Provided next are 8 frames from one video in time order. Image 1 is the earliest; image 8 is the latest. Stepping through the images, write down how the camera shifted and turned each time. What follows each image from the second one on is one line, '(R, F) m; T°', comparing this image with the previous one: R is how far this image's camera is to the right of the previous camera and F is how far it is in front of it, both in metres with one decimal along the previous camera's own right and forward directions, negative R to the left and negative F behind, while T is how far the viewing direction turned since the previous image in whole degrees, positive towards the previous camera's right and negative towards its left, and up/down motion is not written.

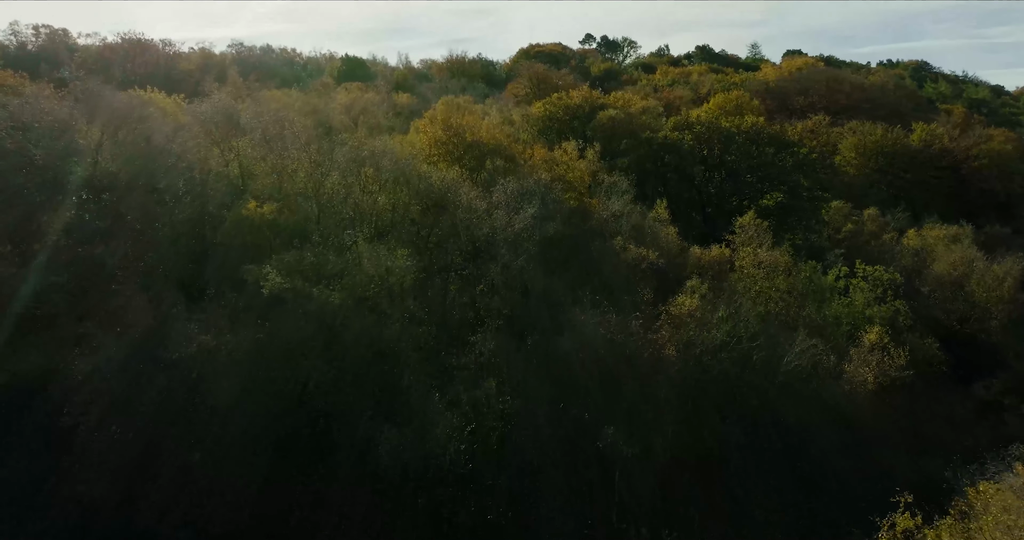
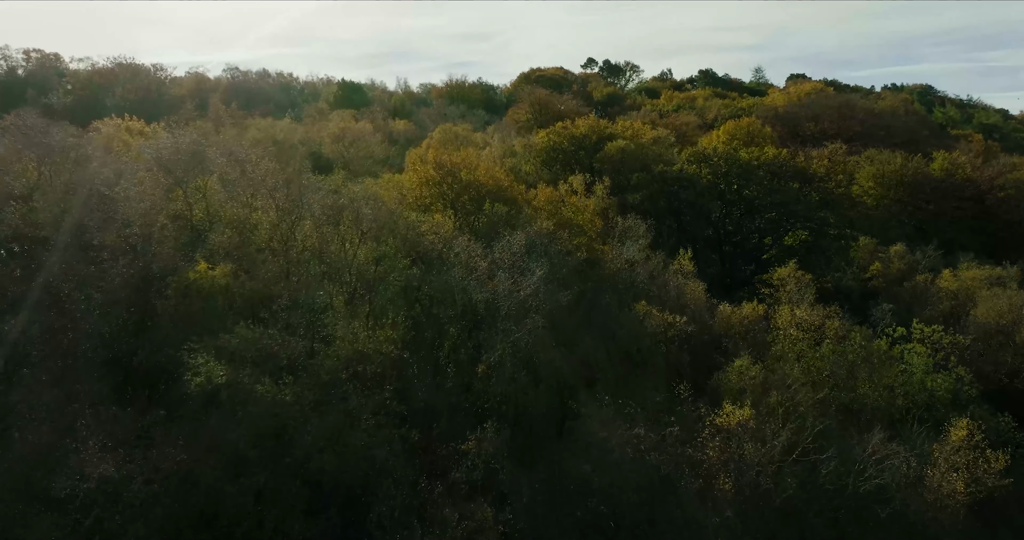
(0.0, +2.9) m; 0°
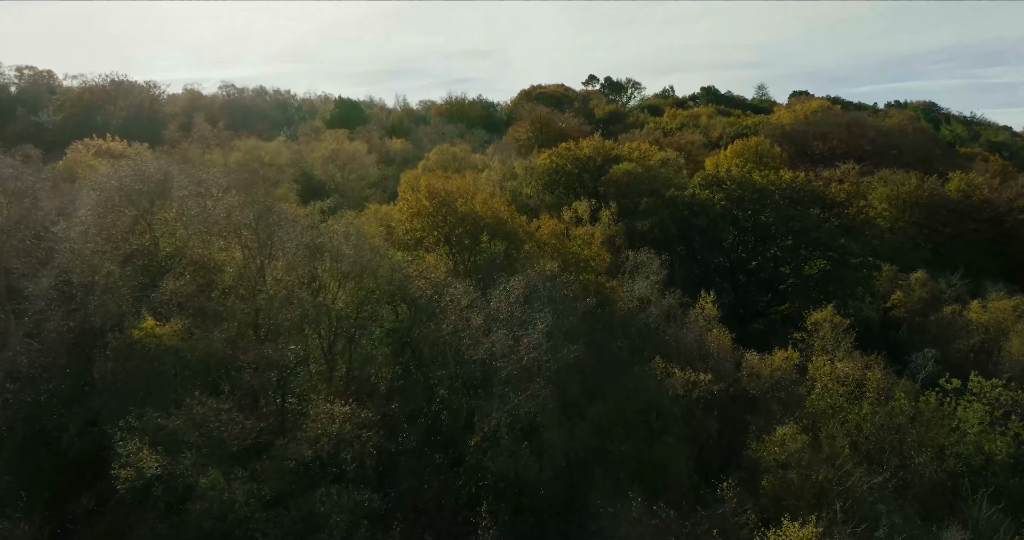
(0.0, +2.1) m; 0°
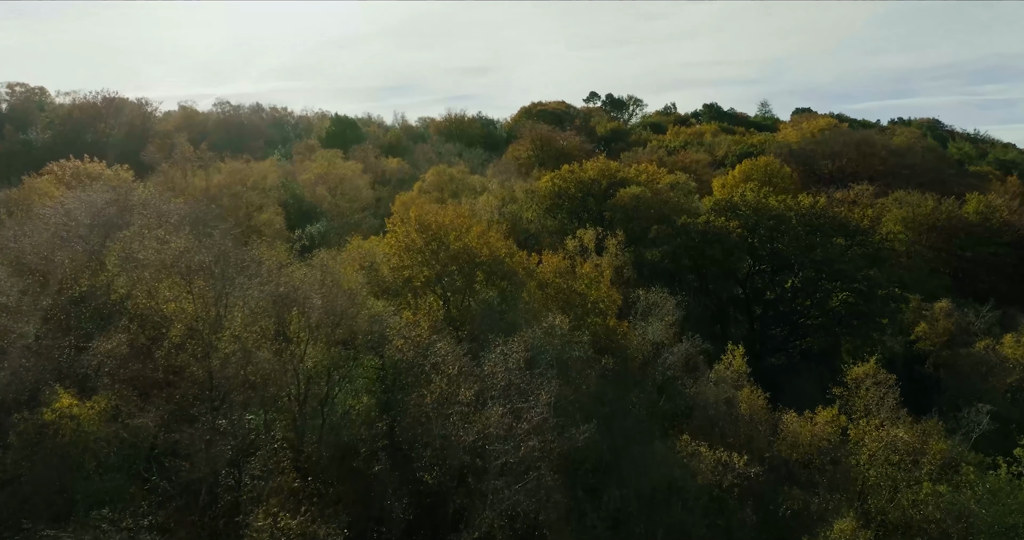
(0.0, +2.2) m; 0°
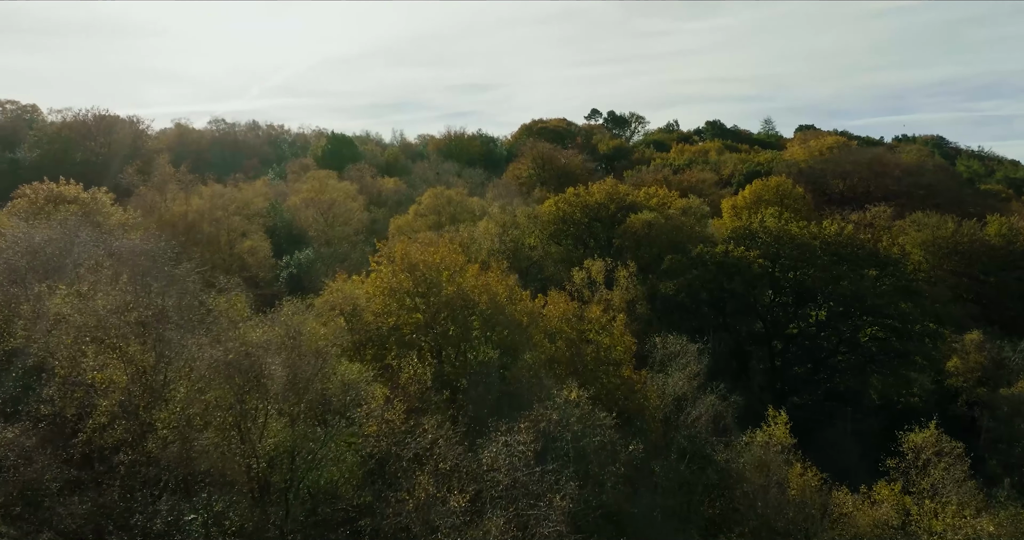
(0.0, +2.3) m; 0°
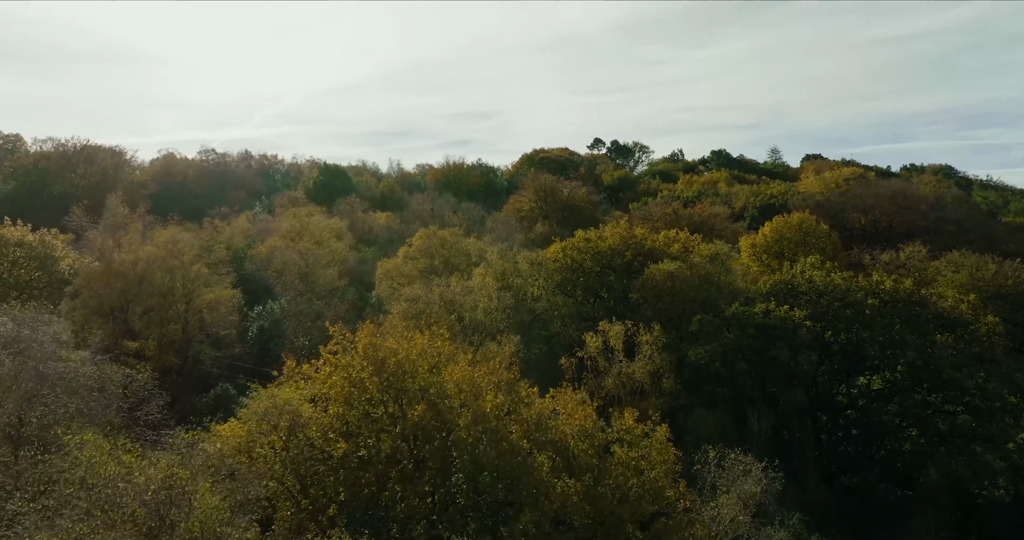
(0.0, +4.1) m; 0°
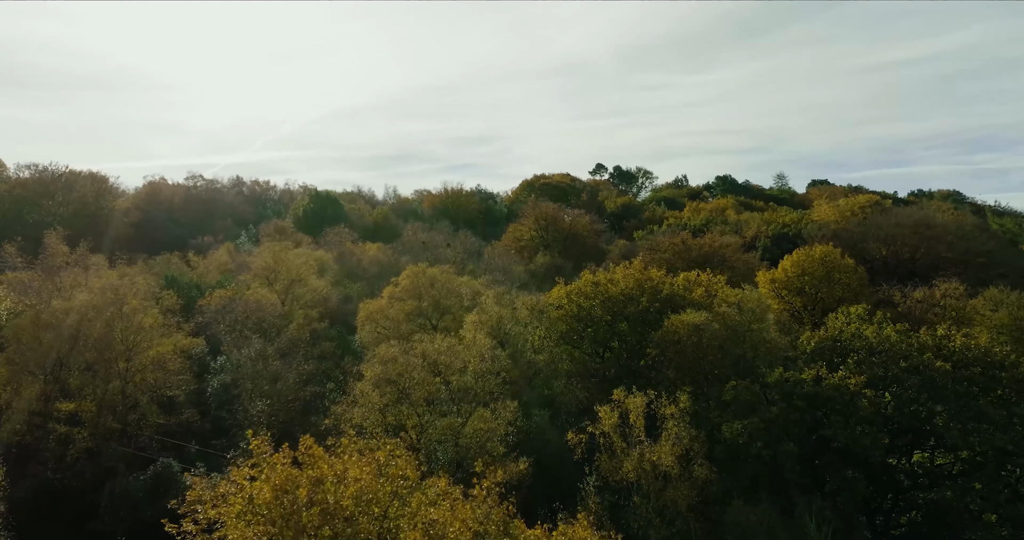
(+0.1, +3.8) m; 0°
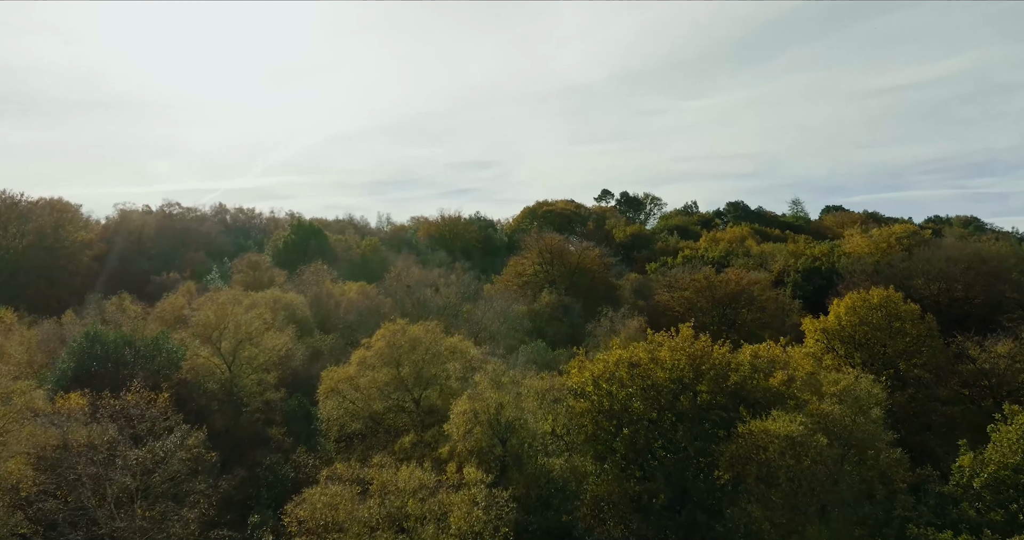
(-0.1, +6.9) m; 0°
